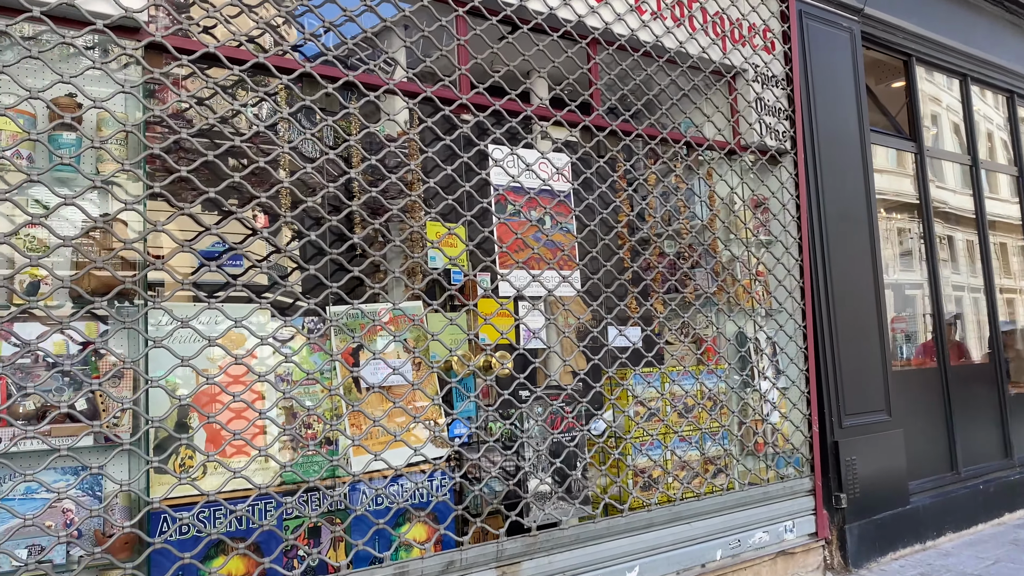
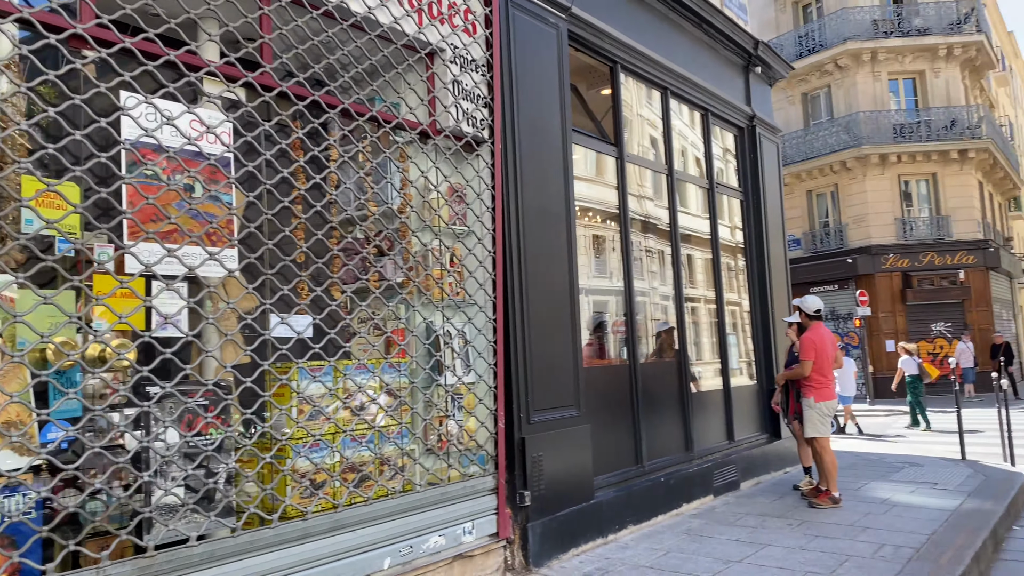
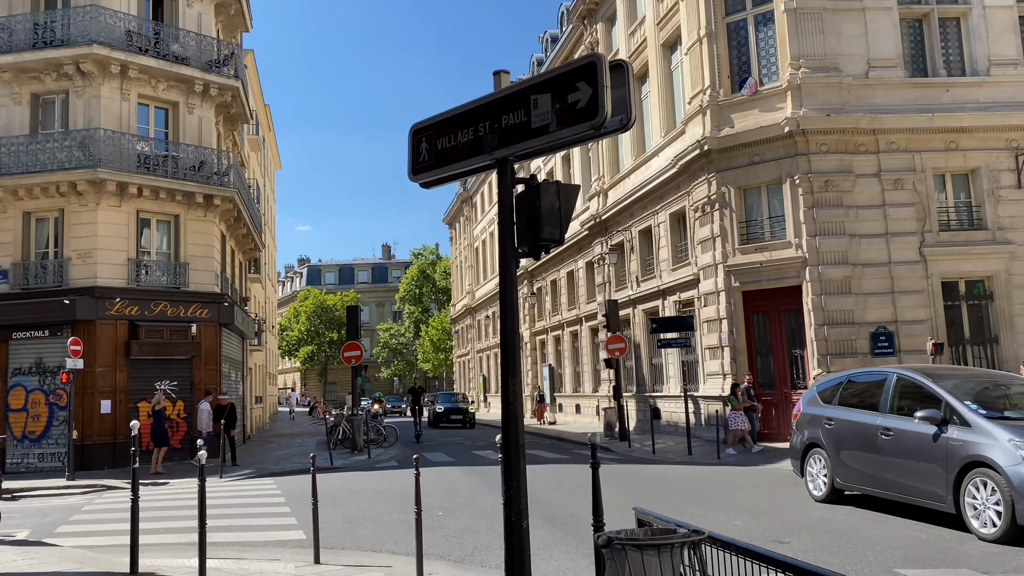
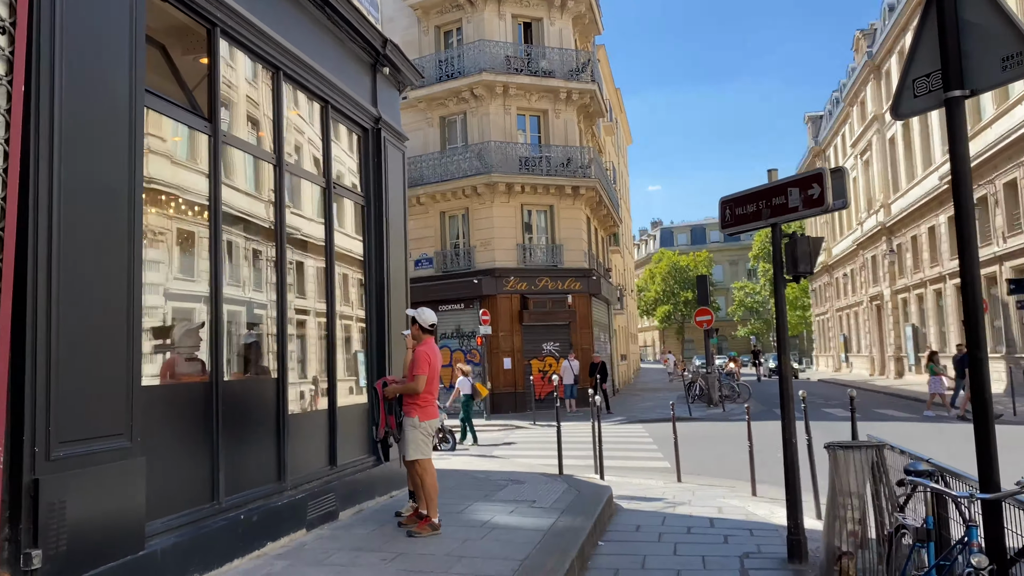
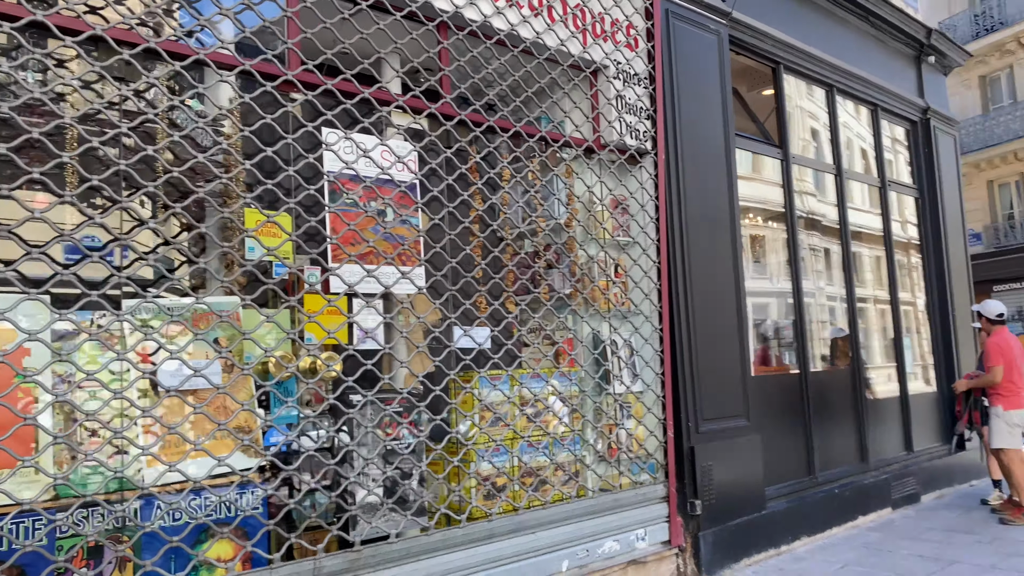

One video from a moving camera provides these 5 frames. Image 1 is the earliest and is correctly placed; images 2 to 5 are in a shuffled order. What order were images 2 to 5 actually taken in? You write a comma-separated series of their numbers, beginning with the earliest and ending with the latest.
5, 2, 4, 3
